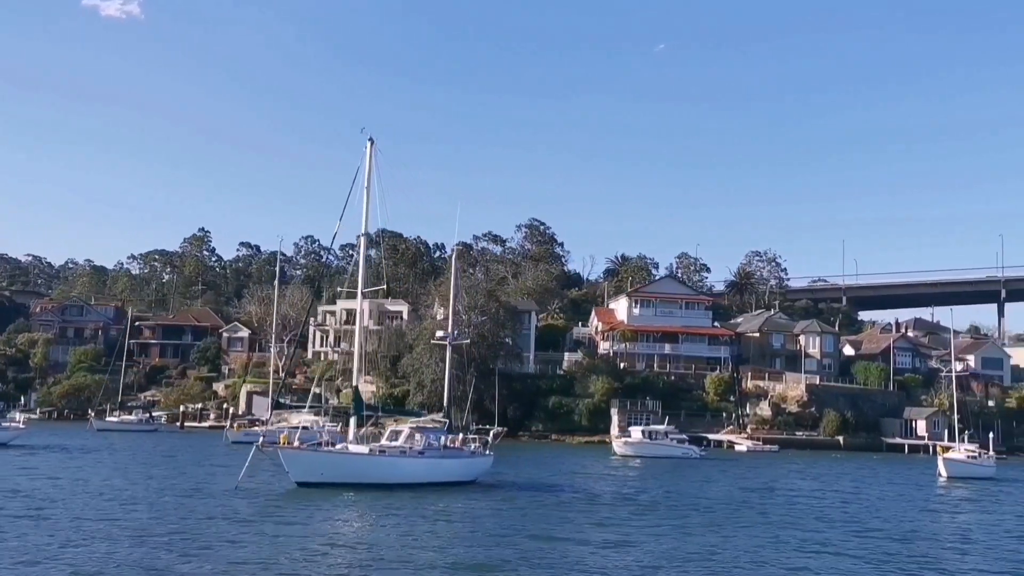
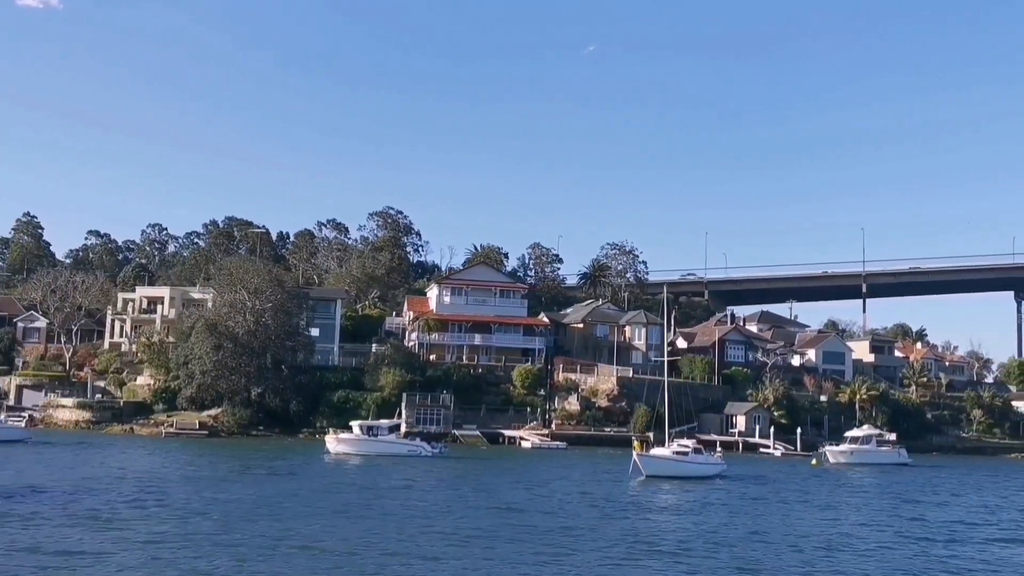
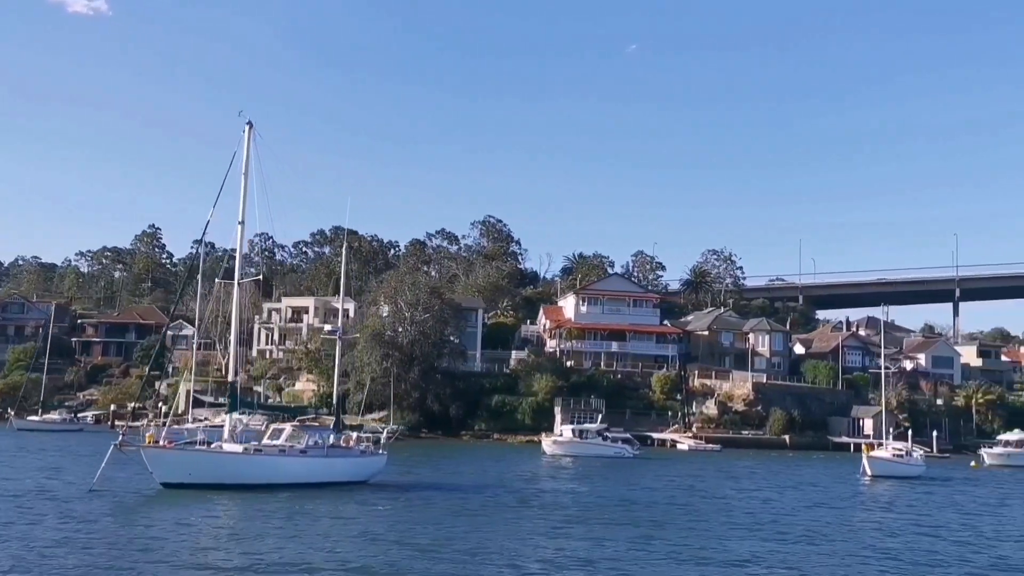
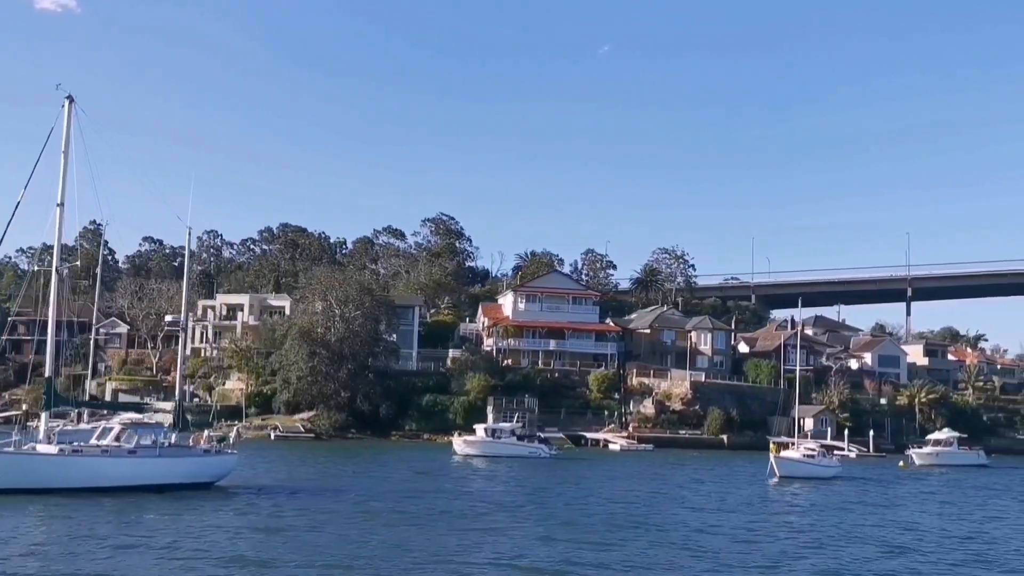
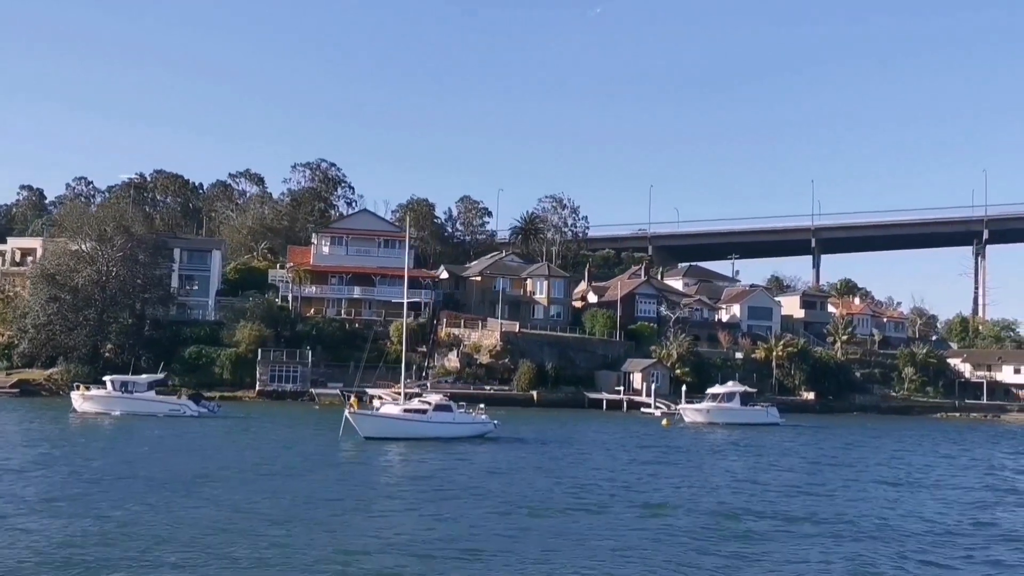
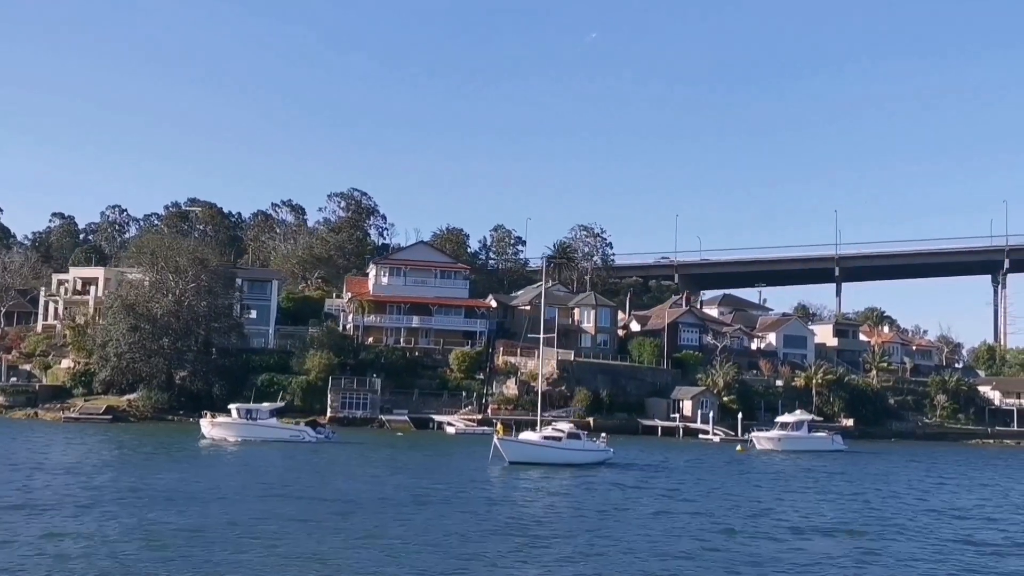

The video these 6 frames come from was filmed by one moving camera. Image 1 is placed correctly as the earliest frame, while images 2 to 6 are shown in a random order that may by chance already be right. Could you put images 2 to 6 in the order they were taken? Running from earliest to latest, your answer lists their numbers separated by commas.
3, 4, 2, 6, 5
